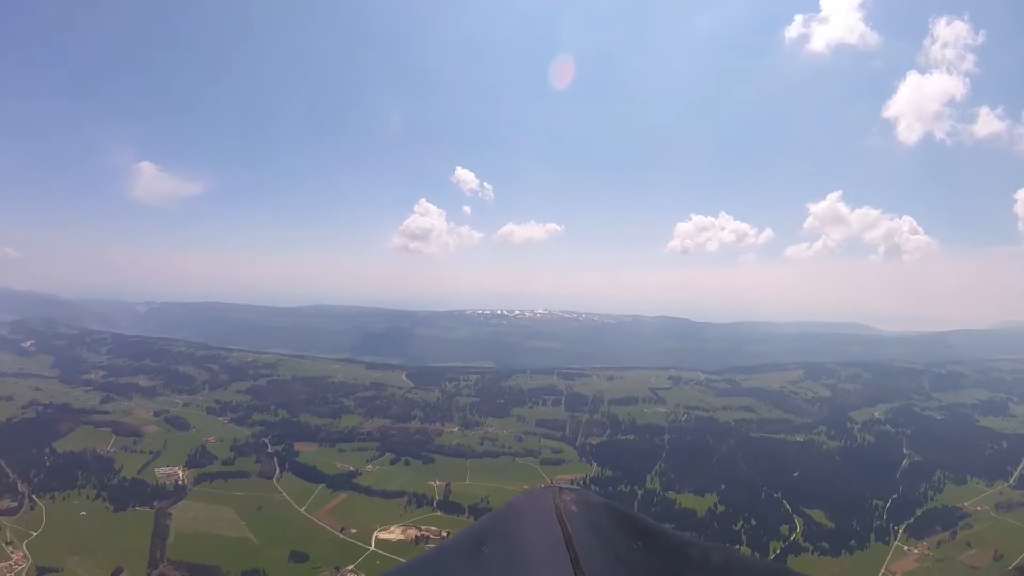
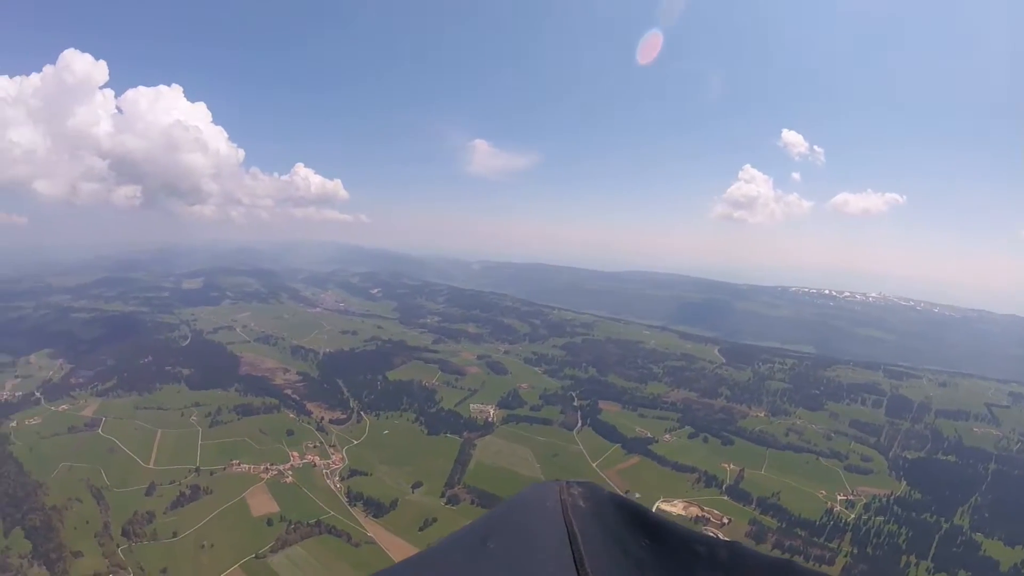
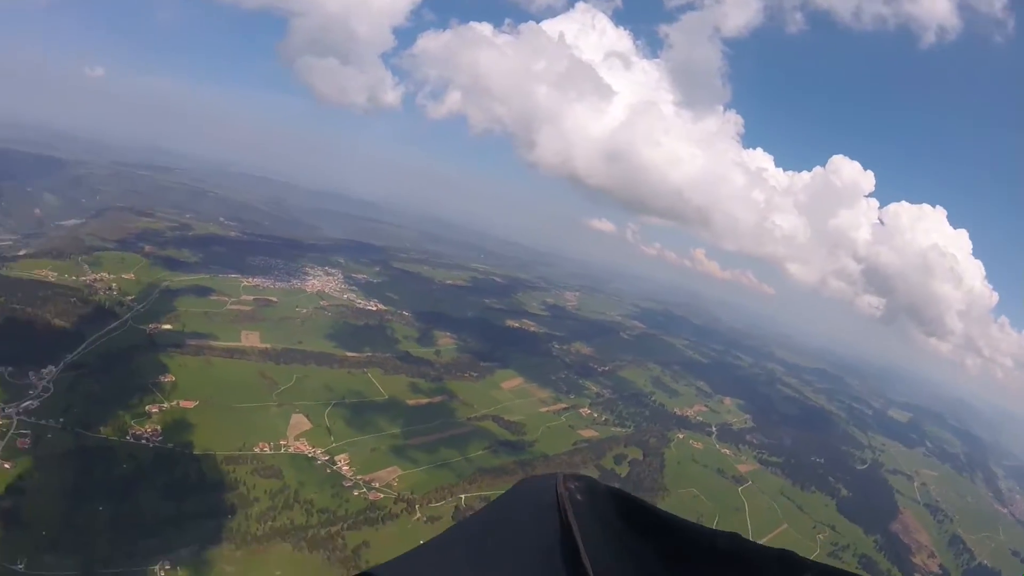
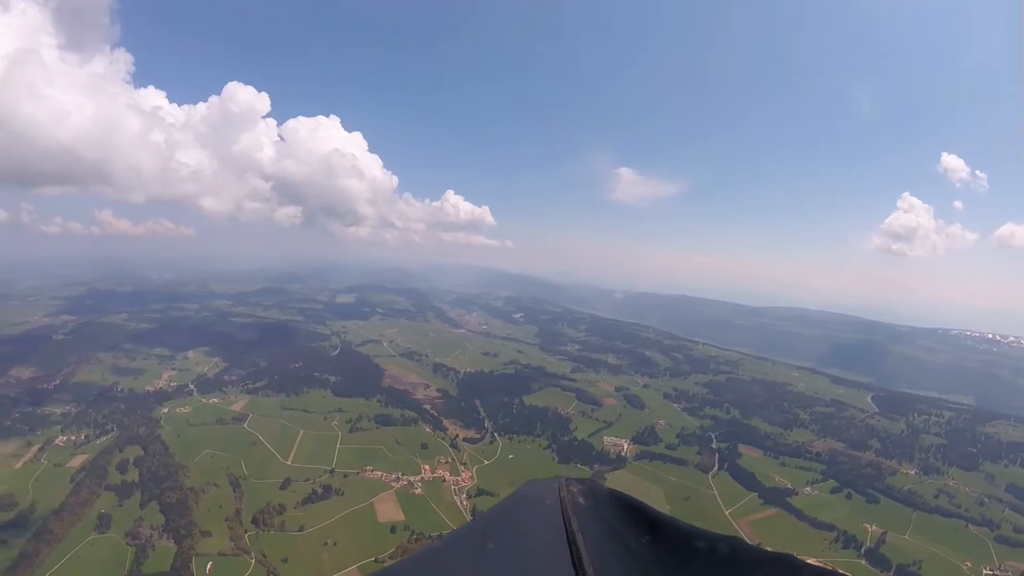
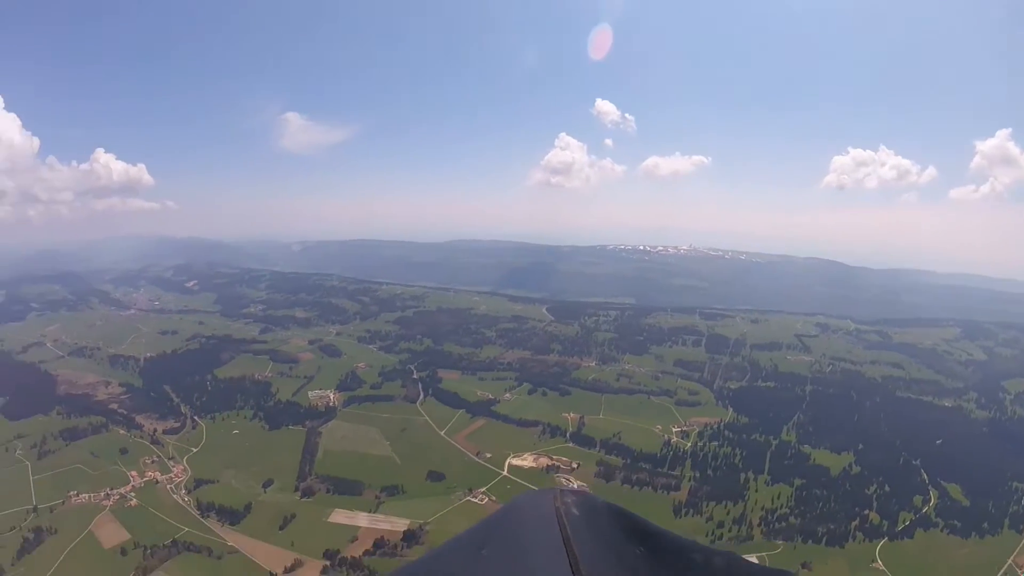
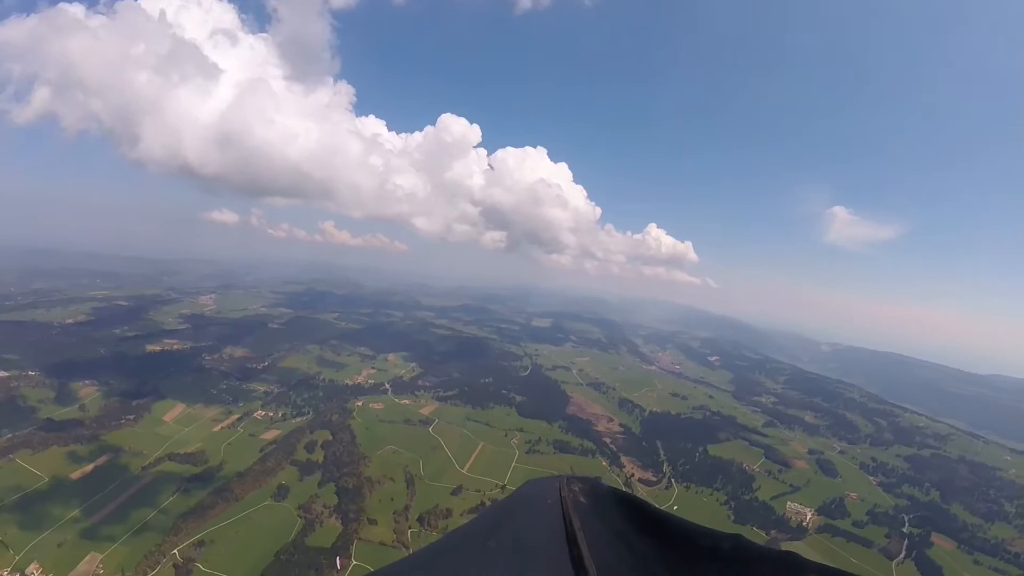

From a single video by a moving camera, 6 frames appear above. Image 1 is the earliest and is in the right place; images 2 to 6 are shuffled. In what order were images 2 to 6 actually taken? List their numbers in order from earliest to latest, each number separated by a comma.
5, 2, 4, 6, 3
